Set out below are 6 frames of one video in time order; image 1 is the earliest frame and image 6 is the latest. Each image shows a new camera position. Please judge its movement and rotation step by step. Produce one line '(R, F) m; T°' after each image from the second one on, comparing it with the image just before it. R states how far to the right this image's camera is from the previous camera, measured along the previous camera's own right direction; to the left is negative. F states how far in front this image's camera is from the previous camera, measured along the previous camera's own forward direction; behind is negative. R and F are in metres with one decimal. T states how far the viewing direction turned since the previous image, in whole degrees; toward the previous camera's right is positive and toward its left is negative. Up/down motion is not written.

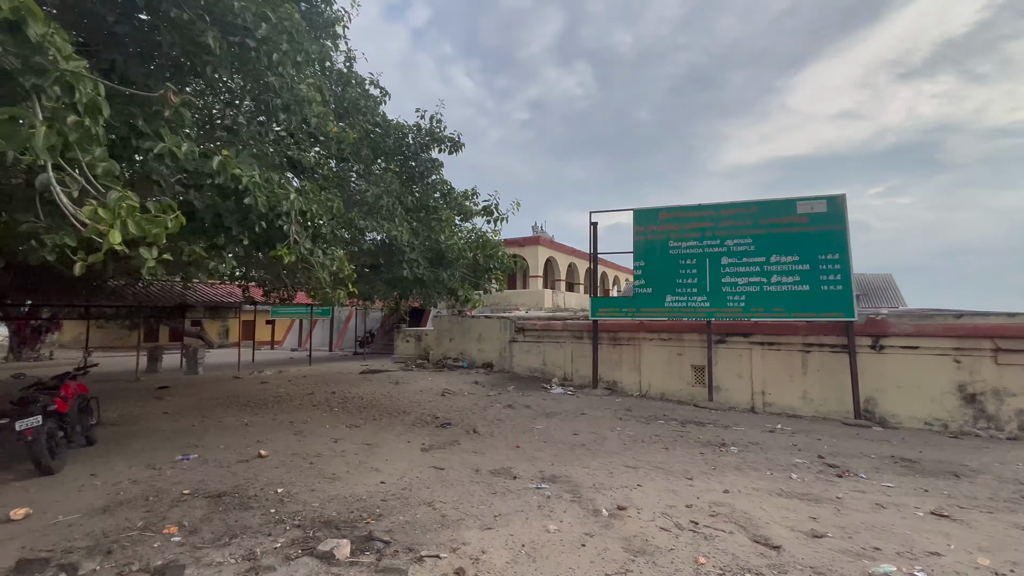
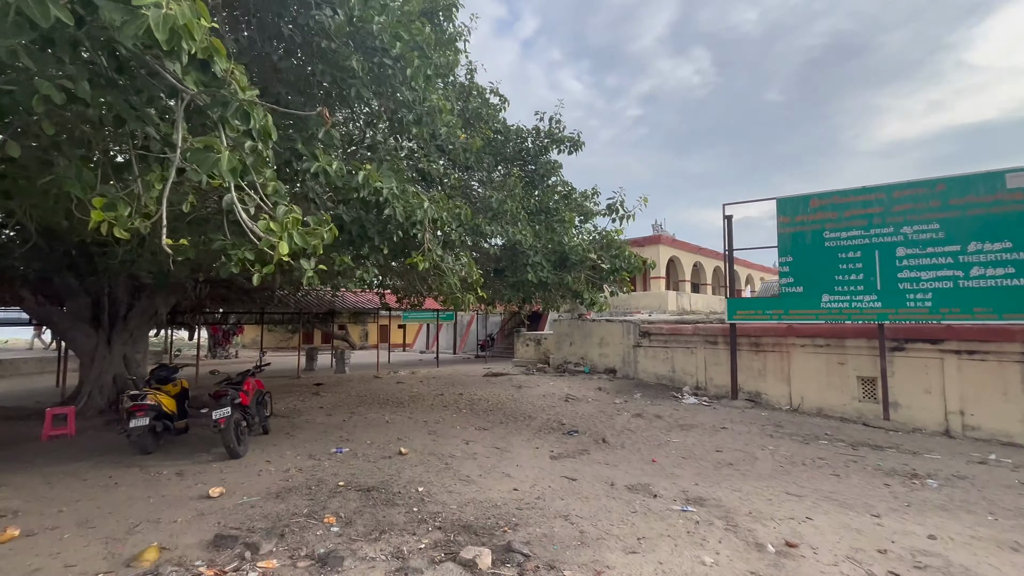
(-0.2, +0.2) m; -14°
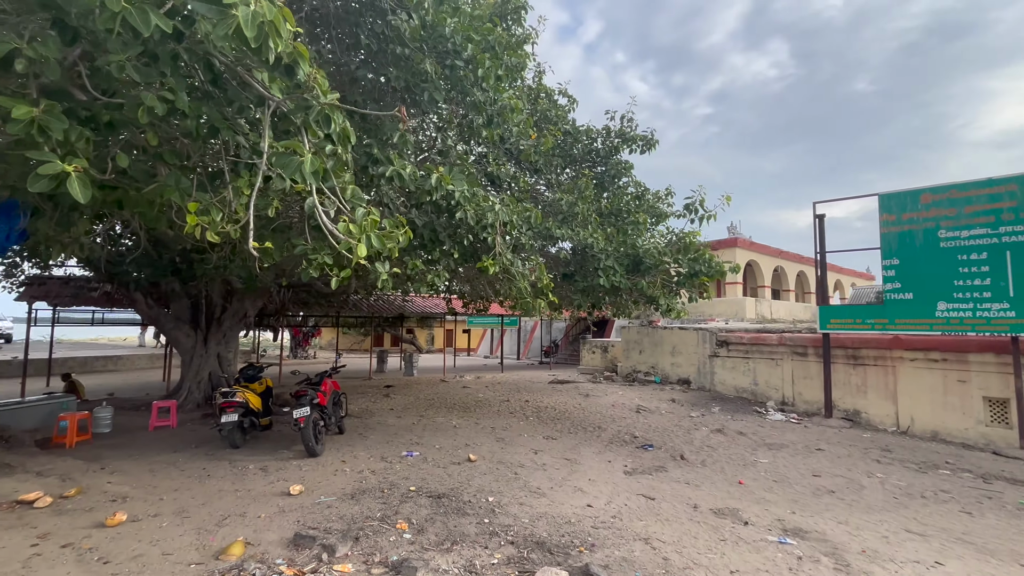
(-0.1, +0.2) m; -8°
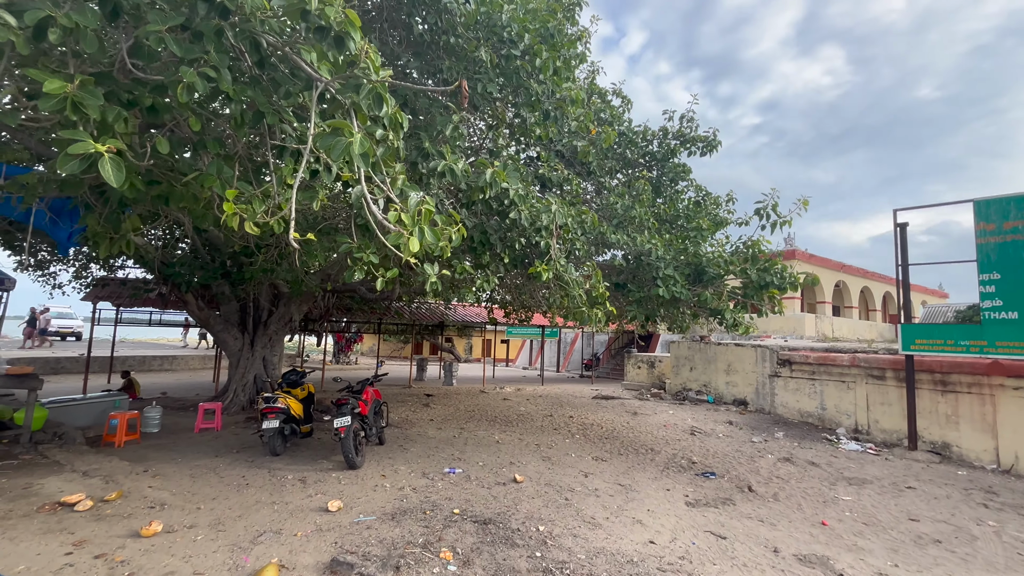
(-0.2, +0.4) m; -5°
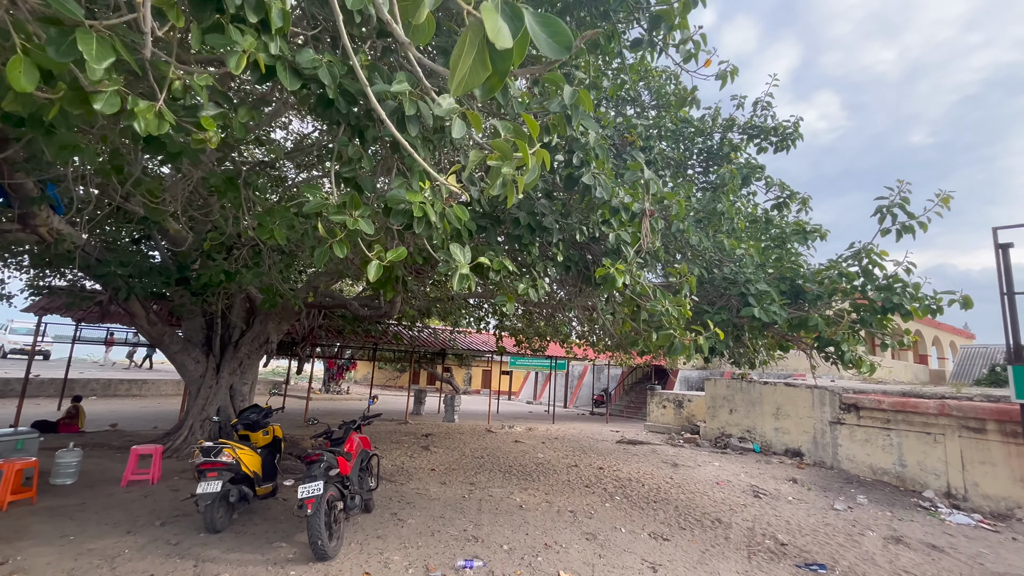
(-0.5, +1.7) m; 0°
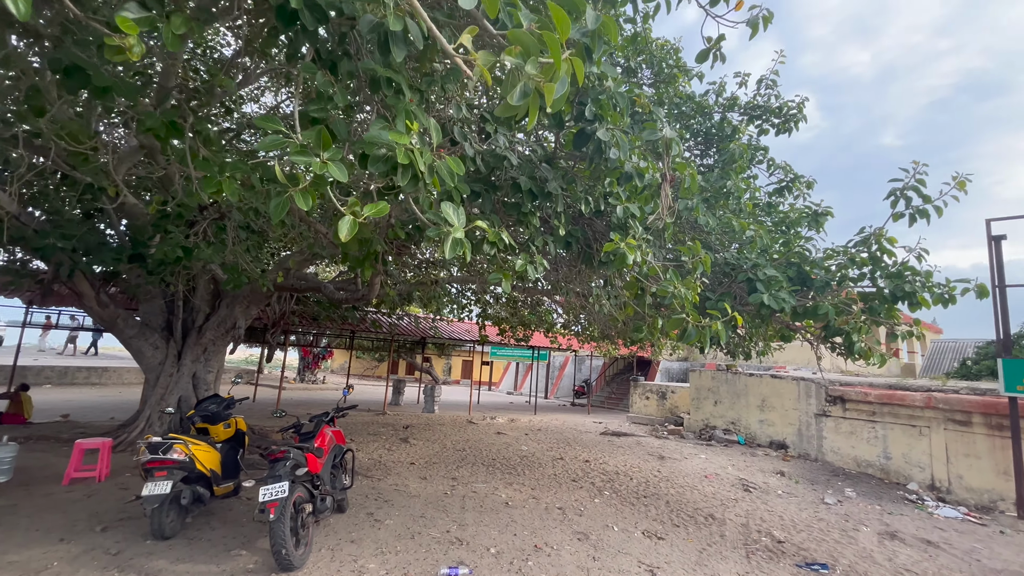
(-0.1, +0.4) m; +2°
